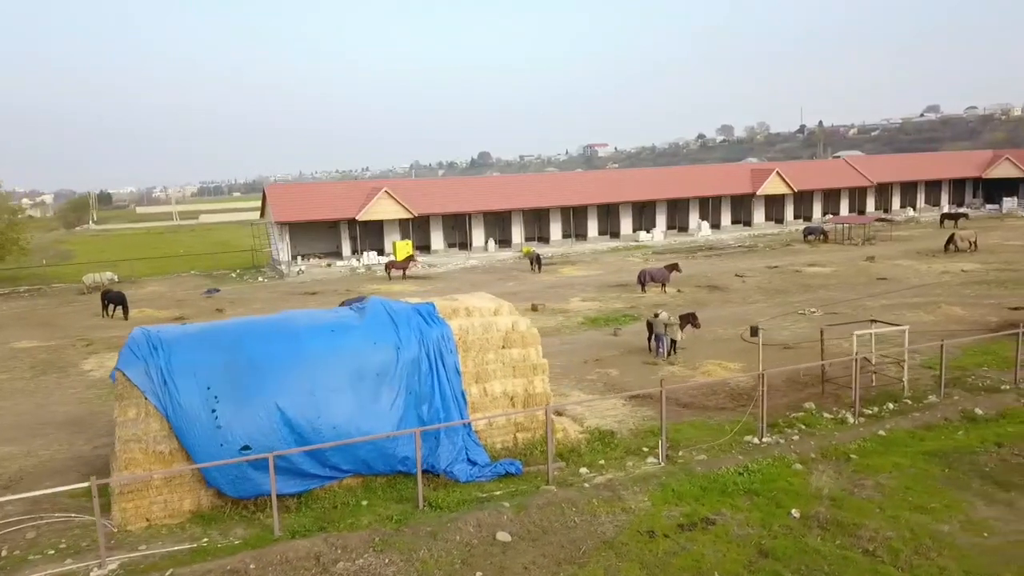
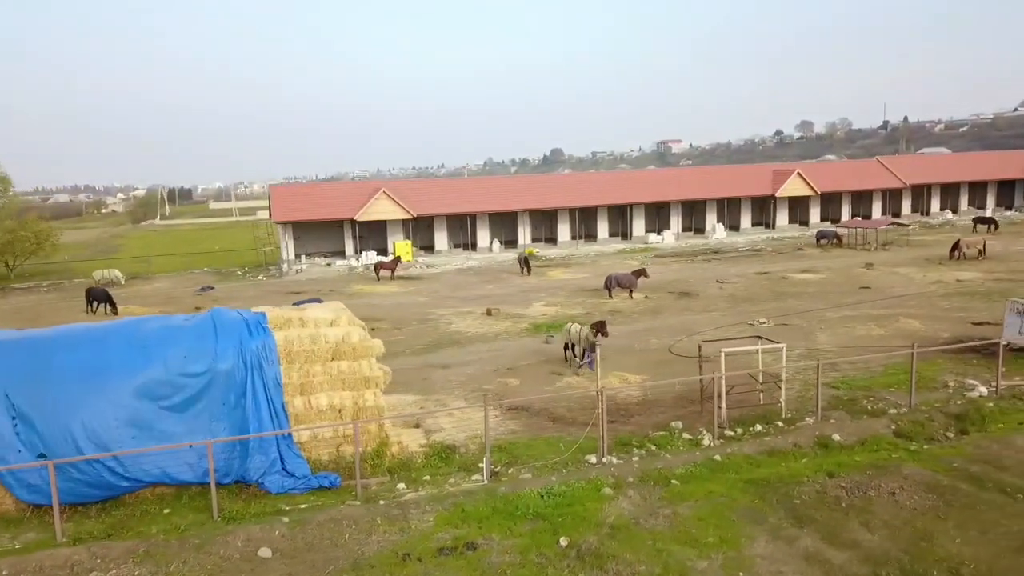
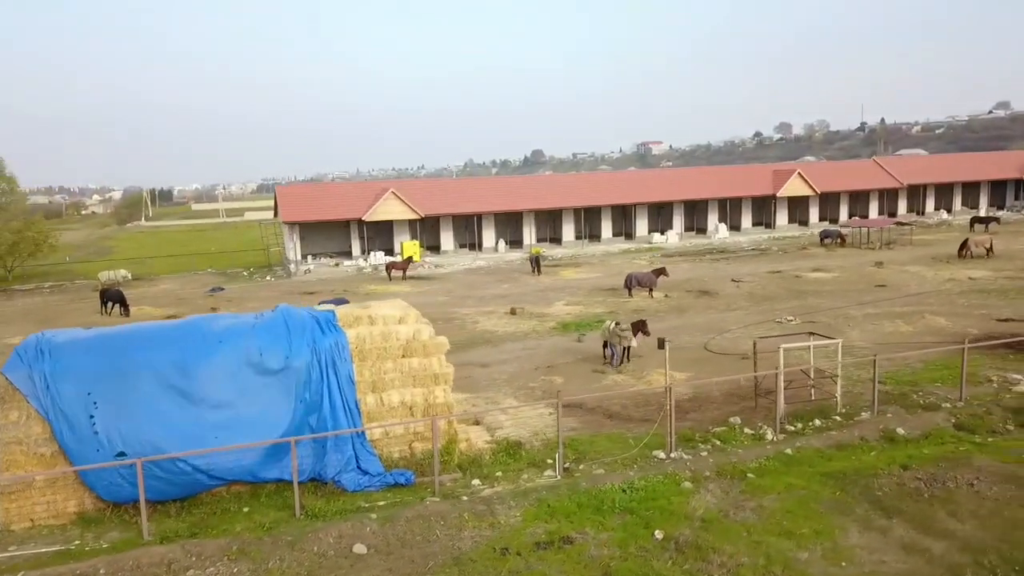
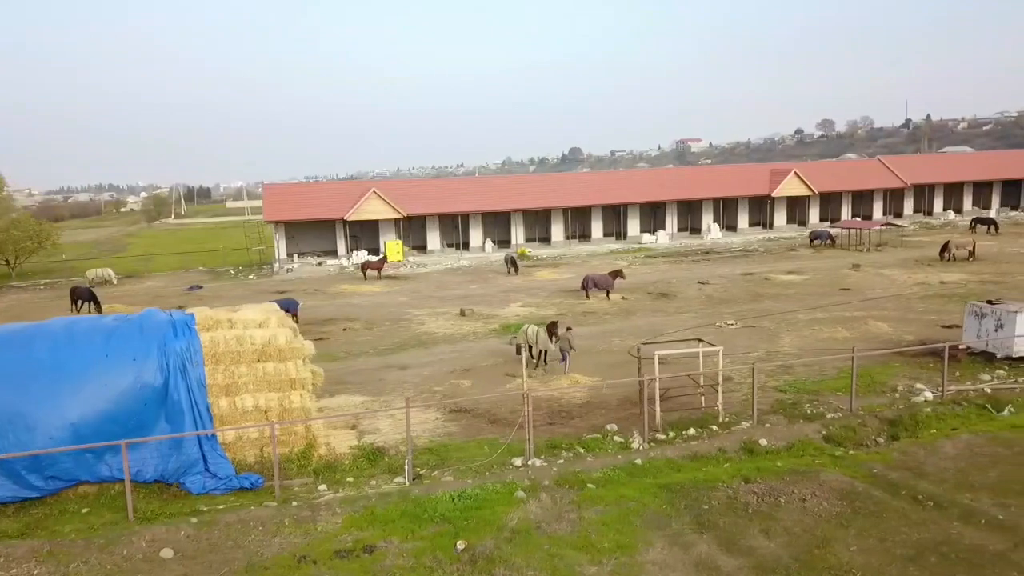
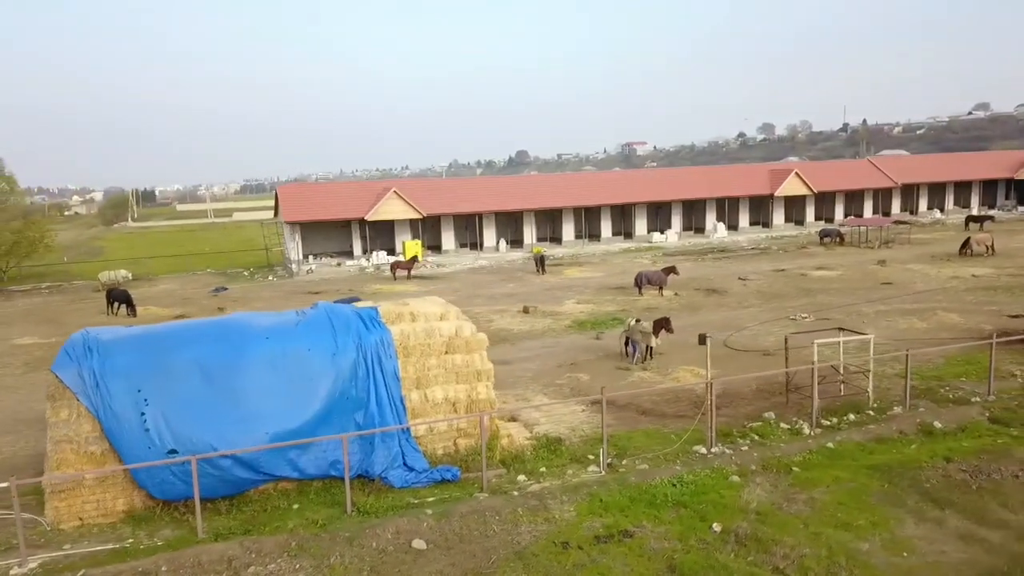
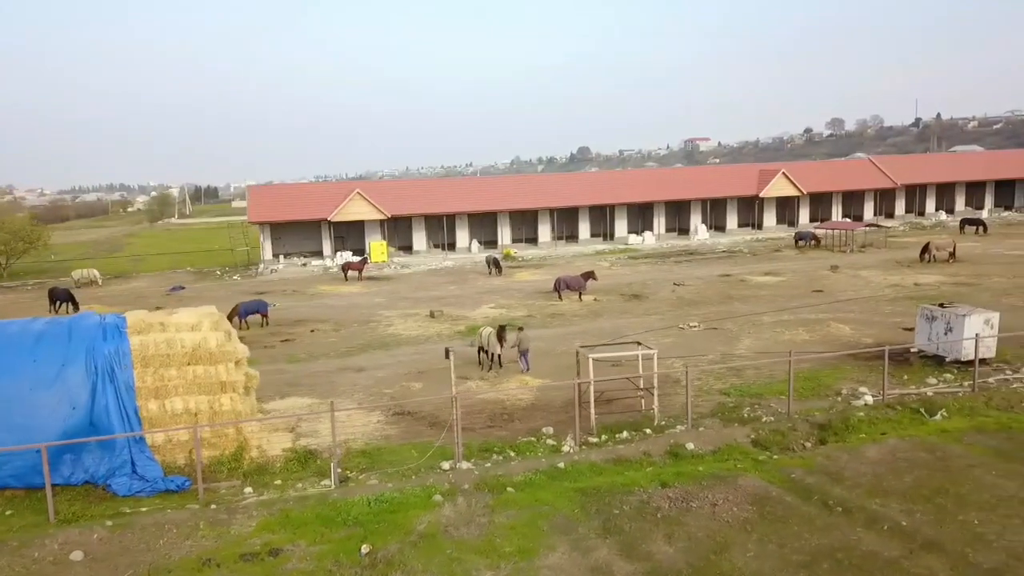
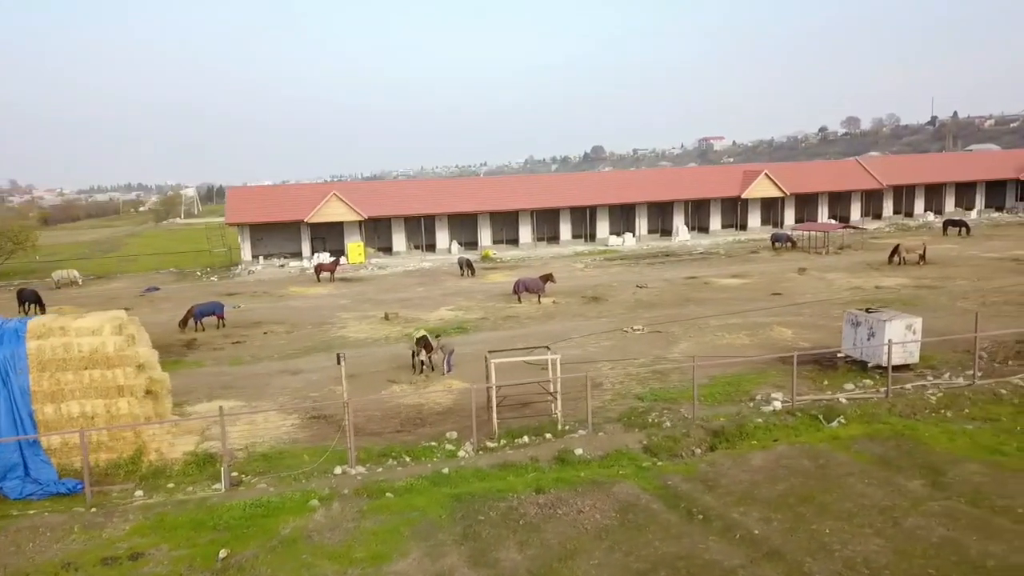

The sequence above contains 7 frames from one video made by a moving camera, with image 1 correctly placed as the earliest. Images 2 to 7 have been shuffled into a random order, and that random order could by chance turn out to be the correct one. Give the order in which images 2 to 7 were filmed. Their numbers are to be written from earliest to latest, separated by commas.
5, 3, 2, 4, 6, 7
